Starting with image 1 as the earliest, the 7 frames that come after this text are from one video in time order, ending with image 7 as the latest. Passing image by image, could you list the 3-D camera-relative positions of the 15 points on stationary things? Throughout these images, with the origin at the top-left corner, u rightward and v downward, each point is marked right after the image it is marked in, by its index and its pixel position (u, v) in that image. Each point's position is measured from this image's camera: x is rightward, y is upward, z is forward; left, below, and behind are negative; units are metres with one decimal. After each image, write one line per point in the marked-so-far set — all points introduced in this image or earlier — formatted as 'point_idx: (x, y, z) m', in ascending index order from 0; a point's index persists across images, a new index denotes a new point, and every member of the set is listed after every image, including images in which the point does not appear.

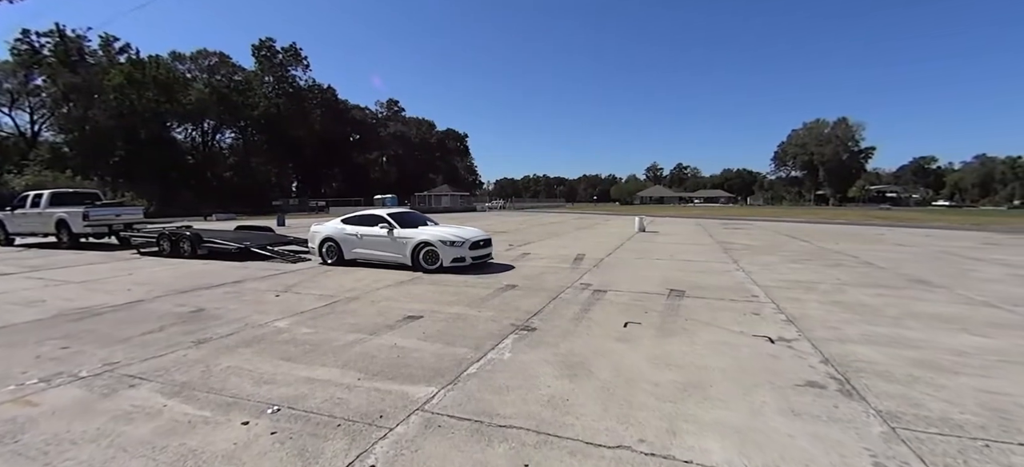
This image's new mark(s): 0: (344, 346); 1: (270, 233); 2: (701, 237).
0: (-1.9, -1.2, +4.8) m
1: (-7.9, 0.0, +14.0) m
2: (+8.4, -0.2, +19.7) m
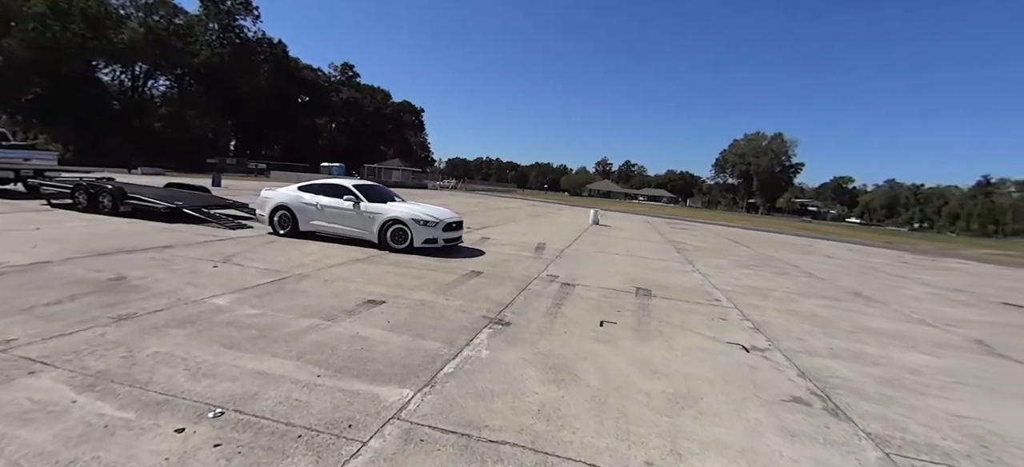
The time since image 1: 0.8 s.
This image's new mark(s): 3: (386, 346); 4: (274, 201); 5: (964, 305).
0: (-2.1, -1.0, +4.2) m
1: (-9.0, +1.1, +12.6) m
2: (+6.5, 0.0, +20.2) m
3: (-1.2, -1.1, +4.1) m
4: (-5.3, +0.7, +10.0) m
5: (+10.4, -1.6, +9.9) m
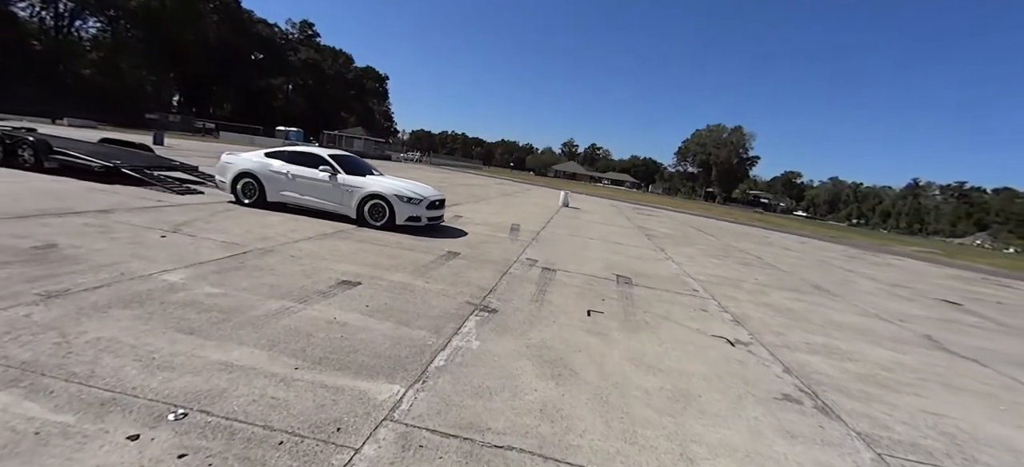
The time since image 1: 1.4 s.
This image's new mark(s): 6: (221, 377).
0: (-2.2, -0.7, +3.8) m
1: (-9.6, +2.1, +11.4) m
2: (+5.0, +0.7, +20.4) m
3: (-1.2, -0.9, +3.8) m
4: (-5.7, +1.4, +9.2) m
5: (+9.7, -1.6, +10.6) m
6: (-1.9, -0.9, +2.8) m
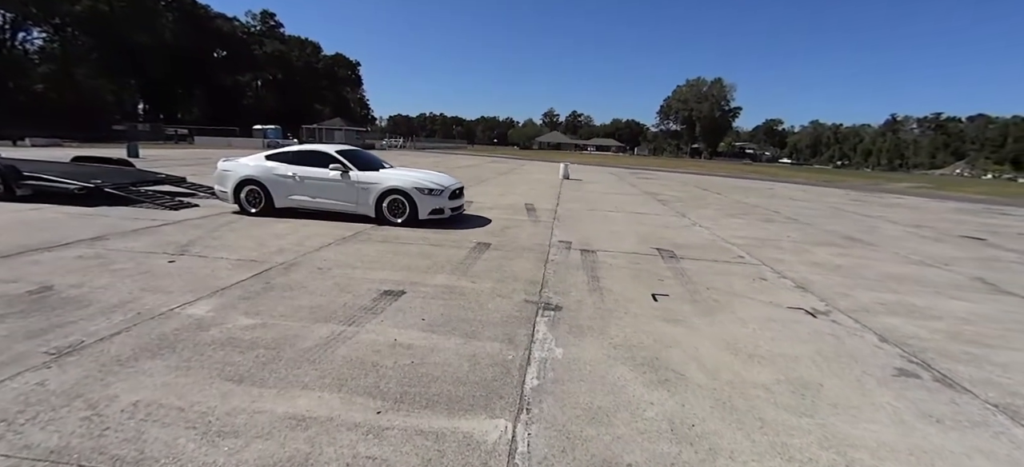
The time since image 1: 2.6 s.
0: (-1.5, -0.9, +3.3) m
1: (-9.4, +1.6, +10.6) m
2: (+5.1, +2.2, +20.0) m
3: (-0.6, -0.9, +3.3) m
4: (-5.4, +1.1, +8.5) m
5: (+10.3, -0.2, +10.4) m
6: (-1.2, -1.1, +2.3) m
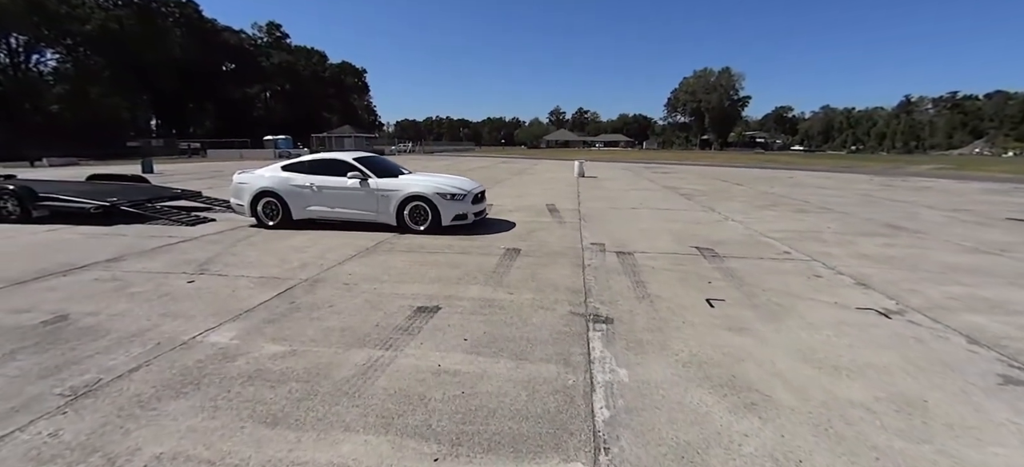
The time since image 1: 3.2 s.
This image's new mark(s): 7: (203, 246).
0: (-1.1, -1.0, +3.0) m
1: (-8.9, +1.2, +10.5) m
2: (+5.8, +2.3, +19.5) m
3: (-0.1, -1.0, +2.9) m
4: (-4.9, +0.9, +8.2) m
5: (+10.8, +0.2, +9.8) m
6: (-0.8, -1.2, +2.0) m
7: (-5.0, -0.2, +7.0) m
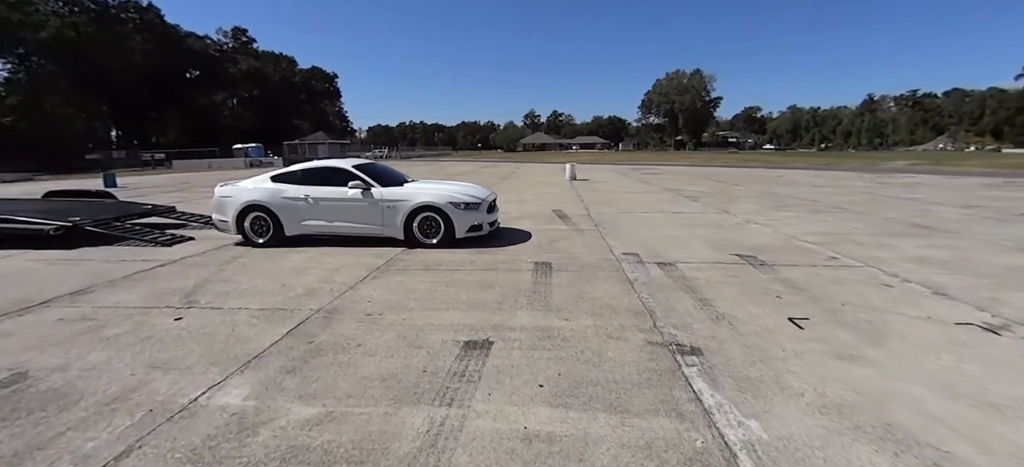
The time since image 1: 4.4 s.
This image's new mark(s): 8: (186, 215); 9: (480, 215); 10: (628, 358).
0: (-0.5, -1.2, +2.3) m
1: (-8.7, +0.7, +9.4) m
2: (+5.5, +2.2, +19.2) m
3: (+0.5, -1.1, +2.3) m
4: (-4.6, +0.5, +7.4) m
5: (+11.0, +0.3, +9.7) m
6: (-0.1, -1.4, +1.3) m
7: (-4.6, -0.5, +6.1) m
8: (-7.2, +0.4, +9.5) m
9: (-0.5, +0.3, +7.1) m
10: (+0.9, -0.9, +3.3) m
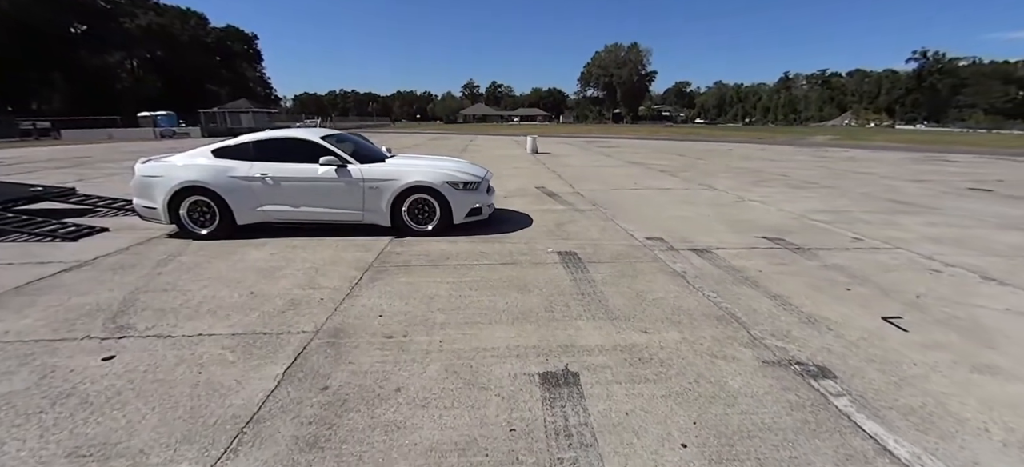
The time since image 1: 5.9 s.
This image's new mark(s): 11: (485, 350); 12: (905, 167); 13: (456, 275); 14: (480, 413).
0: (+0.3, -1.2, +1.5) m
1: (-8.9, +0.9, +7.2) m
2: (+3.8, +3.3, +18.7) m
3: (+1.2, -1.2, +1.6) m
4: (-4.6, +0.7, +5.8) m
5: (+10.6, +0.9, +10.3) m
6: (+0.8, -1.5, +0.5) m
7: (-4.3, -0.5, +4.6) m
8: (-7.4, +0.6, +7.6) m
9: (-0.4, +0.5, +6.1) m
10: (+1.5, -0.9, +2.6) m
11: (-0.2, -0.8, +3.0) m
12: (+14.6, +2.5, +16.1) m
13: (-0.6, -0.4, +4.5) m
14: (-0.2, -1.0, +2.4) m
